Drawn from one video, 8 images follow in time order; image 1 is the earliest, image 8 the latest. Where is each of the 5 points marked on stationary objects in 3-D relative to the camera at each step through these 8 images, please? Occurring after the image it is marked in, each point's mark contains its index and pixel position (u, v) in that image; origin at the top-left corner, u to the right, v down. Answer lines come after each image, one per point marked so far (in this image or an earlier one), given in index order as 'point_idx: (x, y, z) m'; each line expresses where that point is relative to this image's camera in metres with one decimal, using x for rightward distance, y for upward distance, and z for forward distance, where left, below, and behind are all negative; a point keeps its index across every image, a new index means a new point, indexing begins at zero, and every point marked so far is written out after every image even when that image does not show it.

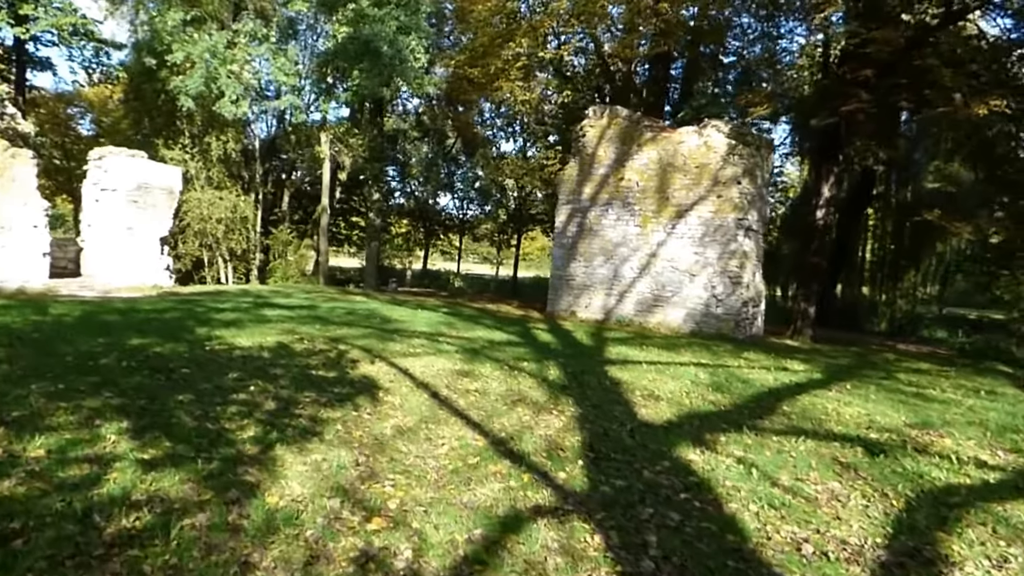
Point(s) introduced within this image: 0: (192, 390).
0: (-2.9, -1.0, +5.9) m
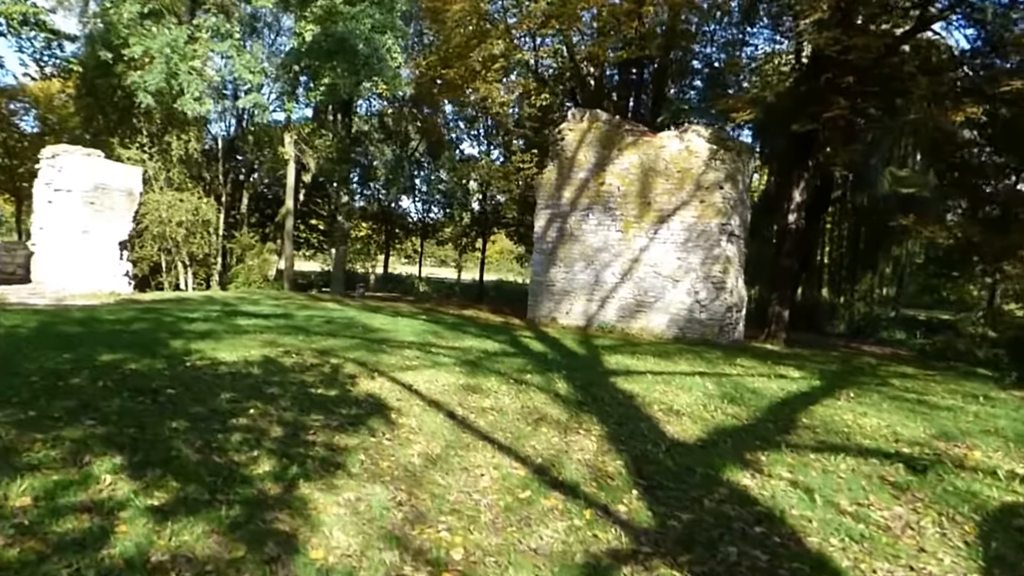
0: (-2.7, -1.1, +5.3) m
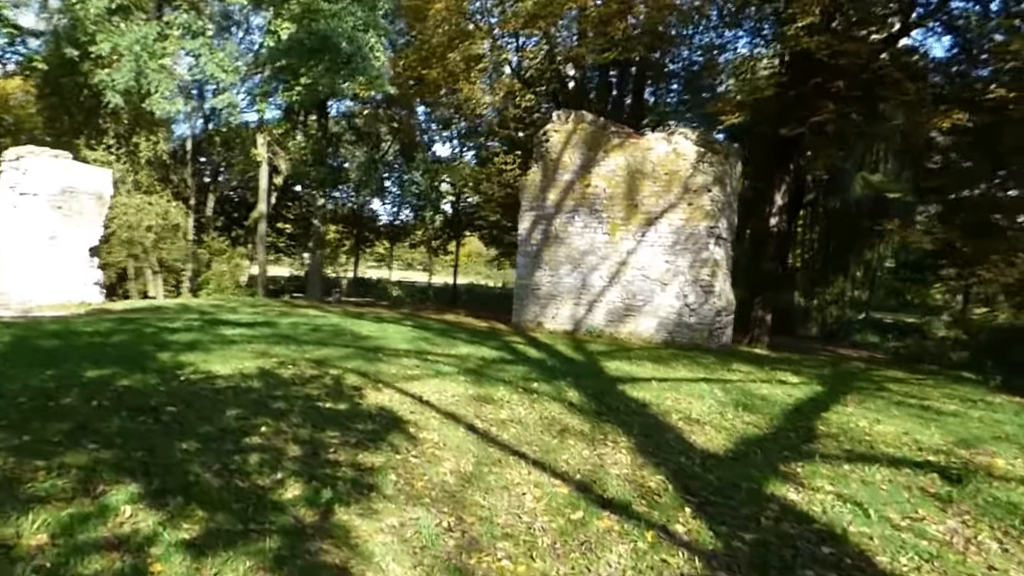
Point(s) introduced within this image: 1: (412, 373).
0: (-2.5, -1.2, +5.0) m
1: (-1.2, -1.1, +8.2) m
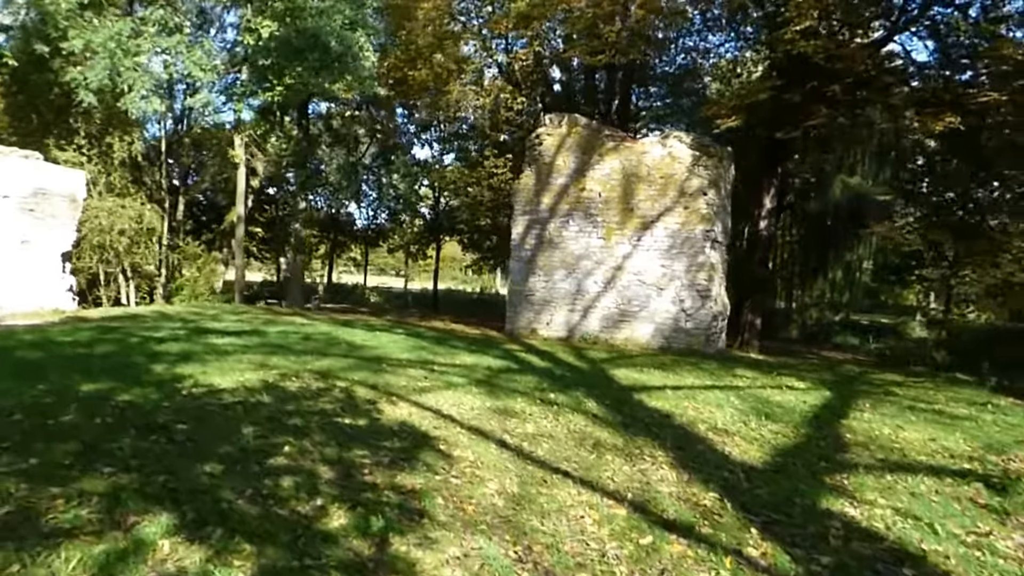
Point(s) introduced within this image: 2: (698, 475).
0: (-2.1, -1.2, +4.7) m
1: (-1.1, -1.2, +7.9) m
2: (+1.4, -1.4, +4.9) m
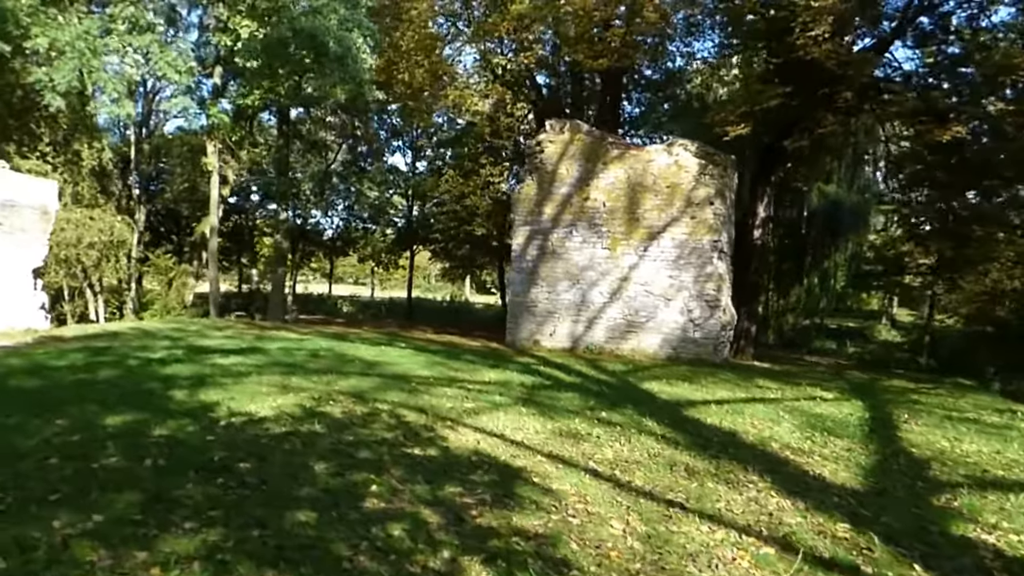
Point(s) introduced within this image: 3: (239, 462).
0: (-1.4, -1.4, +4.2) m
1: (-0.5, -1.4, +7.5) m
2: (+2.2, -1.6, +4.7) m
3: (-2.2, -1.3, +5.0) m
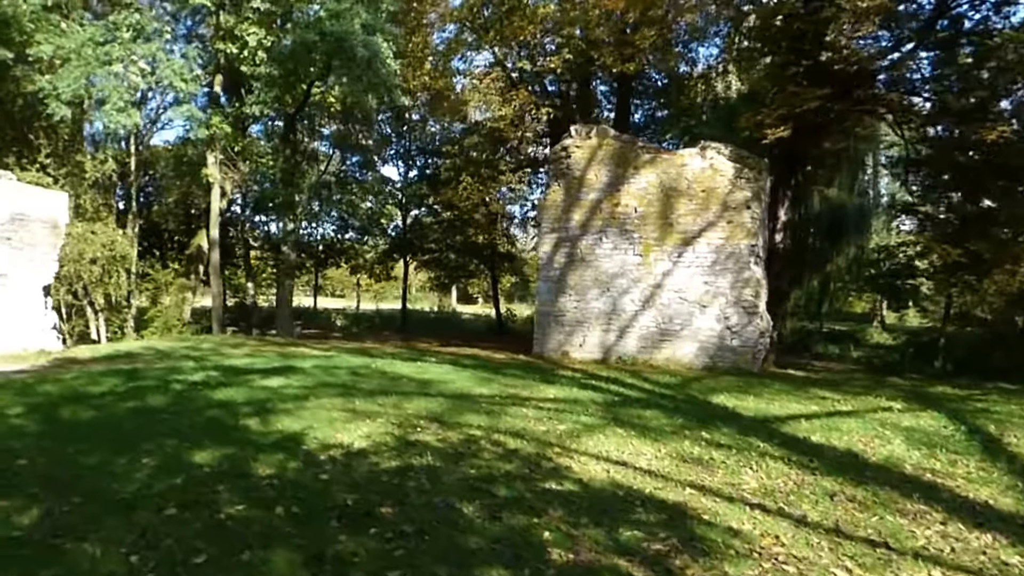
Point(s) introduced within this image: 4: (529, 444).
0: (-0.1, -1.6, +3.7) m
1: (+0.6, -1.6, +7.1) m
2: (+3.4, -1.7, +4.4) m
3: (-1.0, -1.5, +4.5) m
4: (+0.1, -1.6, +6.4) m
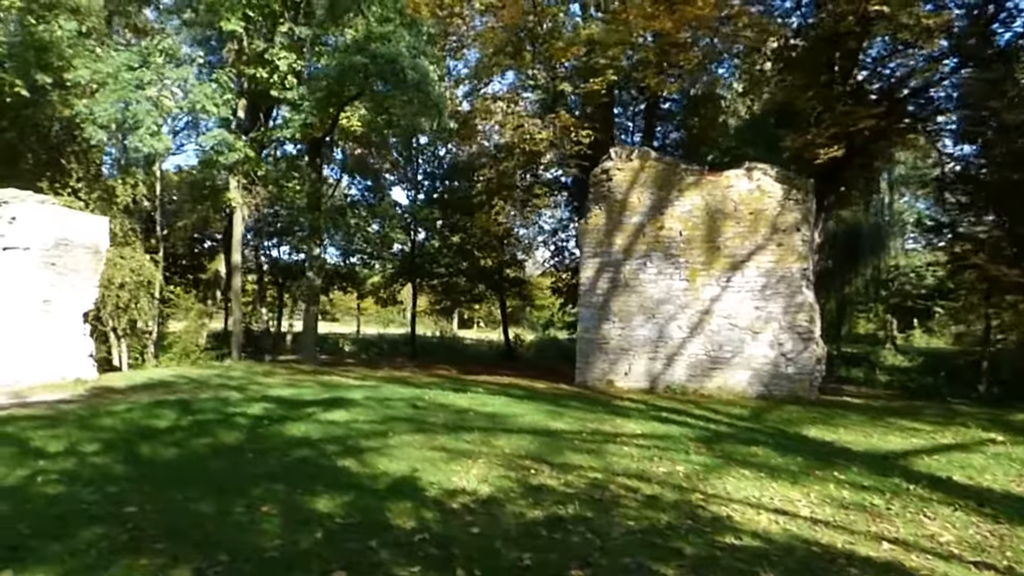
0: (+1.1, -1.7, +3.1) m
1: (+1.8, -1.9, +6.5) m
2: (+4.6, -1.9, +3.8) m
3: (+0.3, -1.7, +3.9) m
4: (+1.3, -1.8, +5.8) m
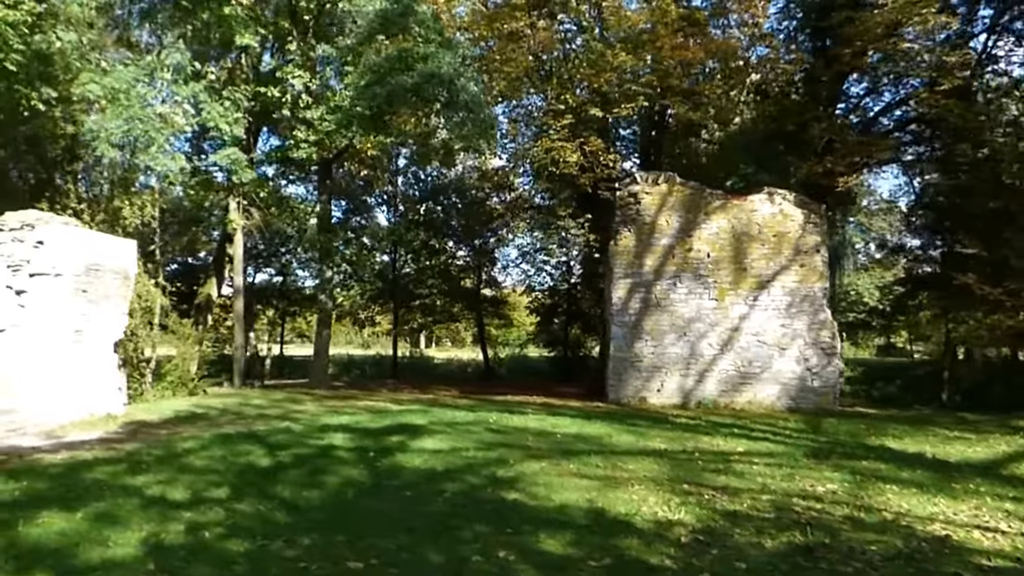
0: (+3.1, -1.9, +3.1) m
1: (+3.4, -2.1, +6.5) m
2: (+6.5, -2.0, +4.2) m
3: (+2.2, -1.9, +3.8) m
4: (+3.0, -2.0, +5.8) m
